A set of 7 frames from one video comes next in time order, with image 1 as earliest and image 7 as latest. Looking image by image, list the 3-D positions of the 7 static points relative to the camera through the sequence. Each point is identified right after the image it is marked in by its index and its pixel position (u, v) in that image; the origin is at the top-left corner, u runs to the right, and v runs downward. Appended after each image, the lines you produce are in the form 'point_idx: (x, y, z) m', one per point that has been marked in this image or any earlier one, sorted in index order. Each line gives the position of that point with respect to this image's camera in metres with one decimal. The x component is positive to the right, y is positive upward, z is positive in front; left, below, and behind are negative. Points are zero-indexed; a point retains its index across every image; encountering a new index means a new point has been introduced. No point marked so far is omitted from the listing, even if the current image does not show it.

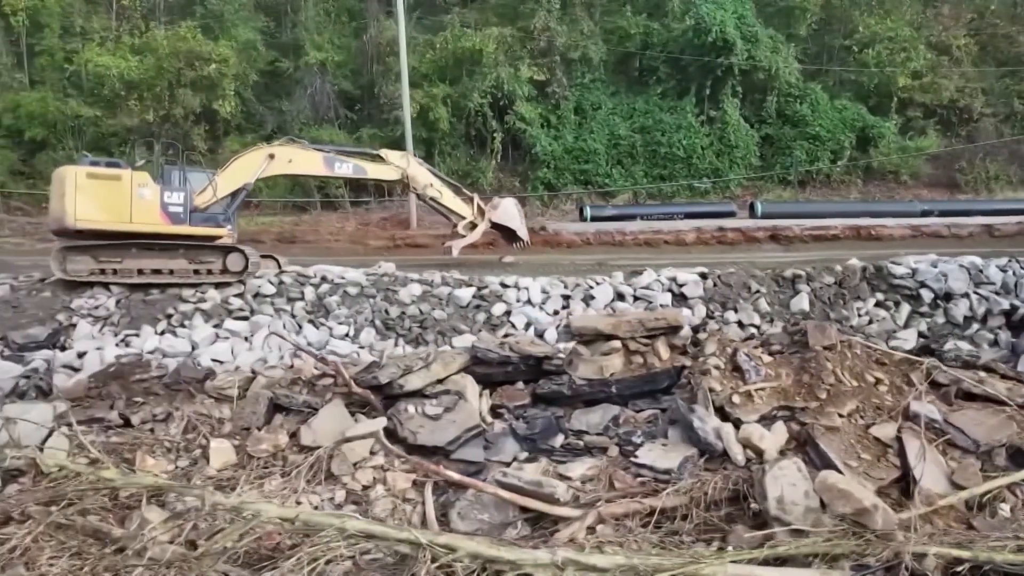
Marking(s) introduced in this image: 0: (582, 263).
0: (+1.1, +0.4, +10.3) m
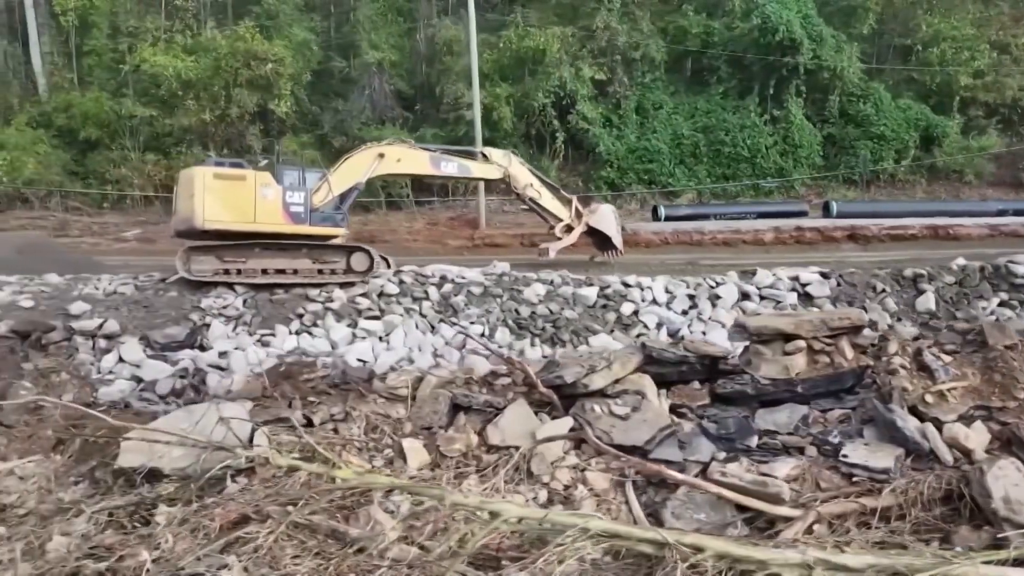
0: (+2.3, +0.4, +10.3) m
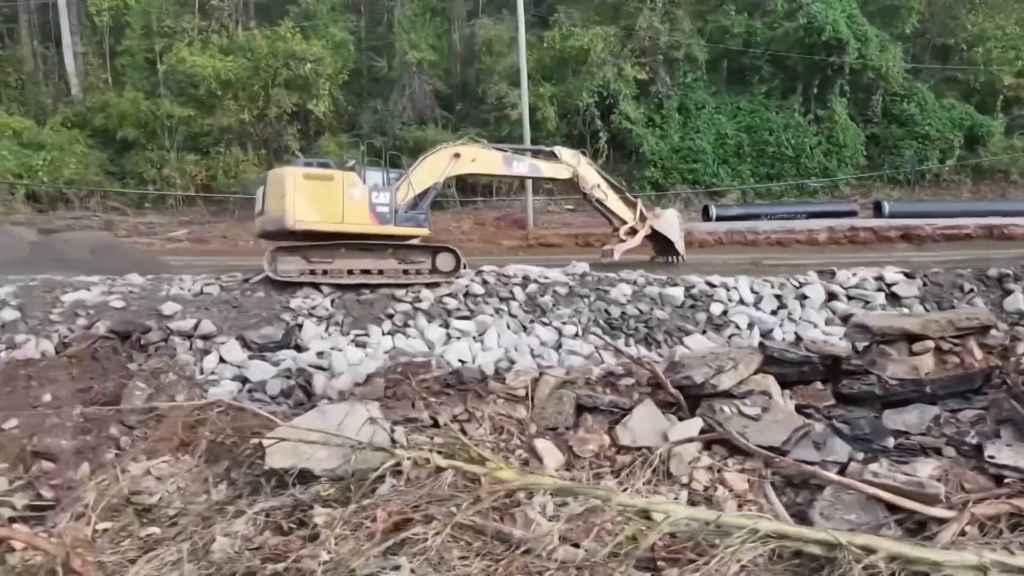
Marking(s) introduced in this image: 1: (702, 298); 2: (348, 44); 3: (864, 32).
0: (+3.2, +0.4, +10.3) m
1: (+1.9, -0.1, +7.1) m
2: (-3.8, +5.7, +16.9) m
3: (+6.9, +5.1, +14.4) m
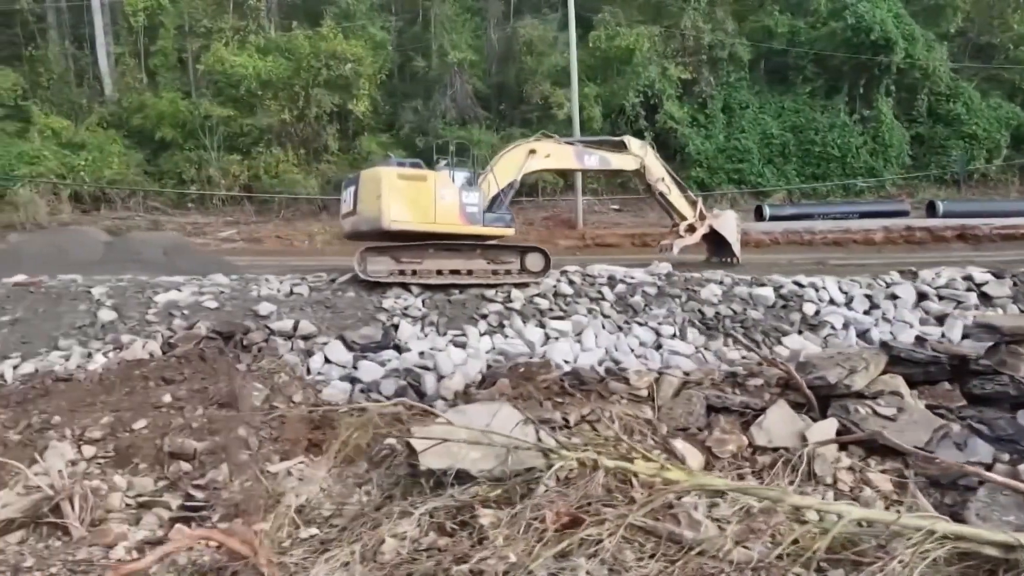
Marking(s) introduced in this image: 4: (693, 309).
0: (+4.1, +0.4, +10.3) m
1: (+2.7, -0.1, +7.1) m
2: (-2.9, +5.7, +16.9) m
3: (+7.8, +5.1, +14.3) m
4: (+1.7, -0.2, +6.9) m
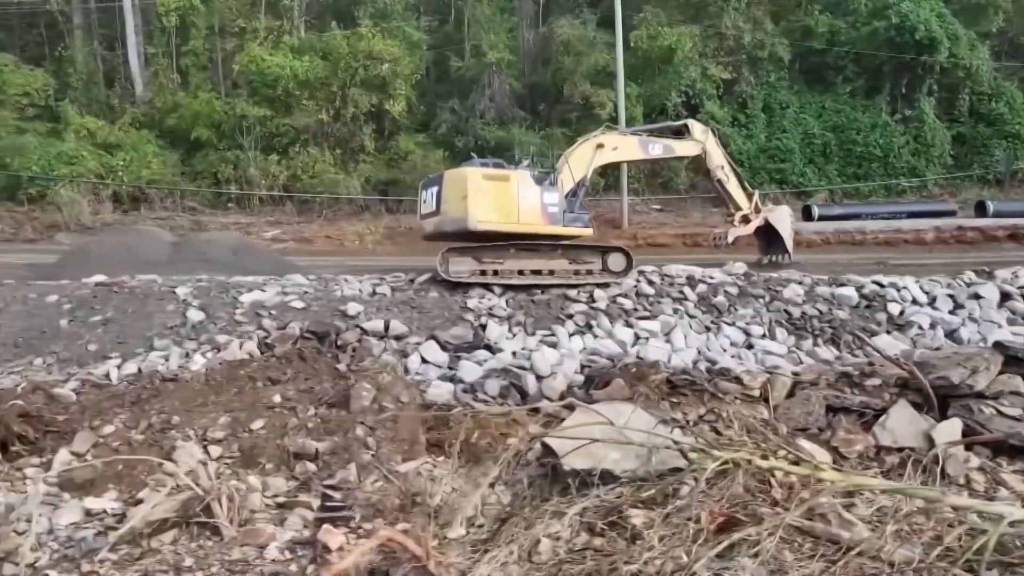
0: (+4.9, +0.4, +10.3) m
1: (+3.5, -0.1, +7.1) m
2: (-2.1, +5.7, +16.9) m
3: (+8.7, +5.1, +14.3) m
4: (+2.5, -0.2, +6.9) m
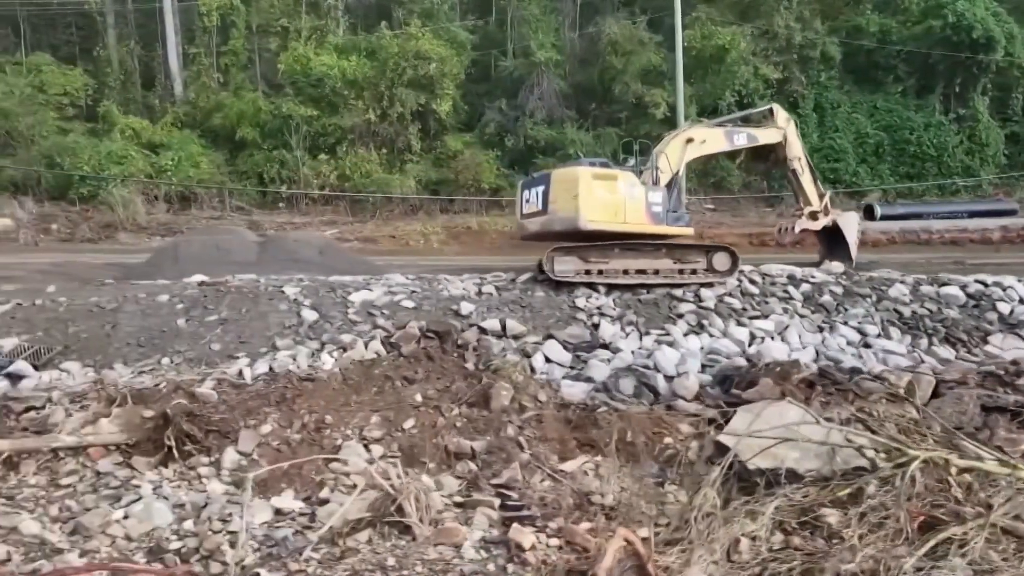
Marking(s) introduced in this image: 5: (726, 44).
0: (+5.9, +0.4, +10.3) m
1: (+4.6, -0.1, +7.0) m
2: (-1.0, +5.7, +16.9) m
3: (+9.7, +5.1, +14.3) m
4: (+3.5, -0.2, +6.9) m
5: (+4.2, +4.7, +14.1) m
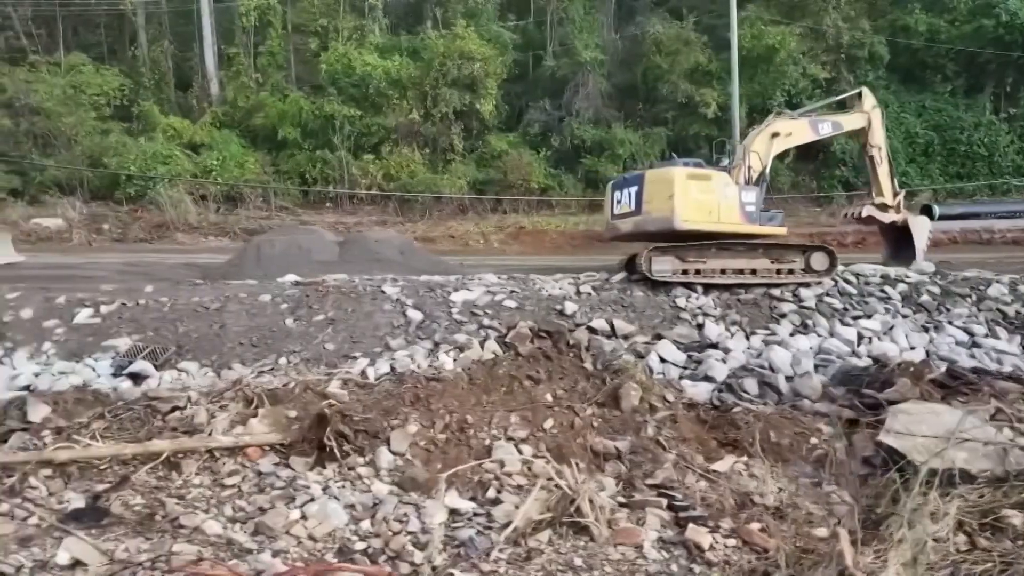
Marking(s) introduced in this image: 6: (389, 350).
0: (+6.9, +0.4, +10.2) m
1: (+5.5, -0.1, +7.0) m
2: (-0.1, +5.7, +16.9) m
3: (+10.7, +5.1, +14.2) m
4: (+4.5, -0.2, +6.8) m
5: (+5.1, +4.7, +14.0) m
6: (-1.0, -0.5, +6.0) m
